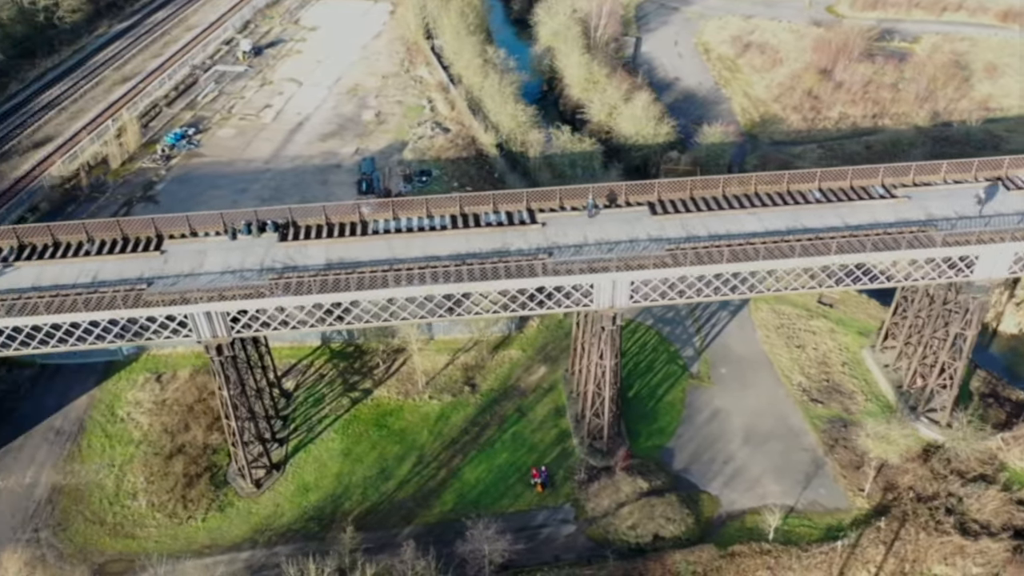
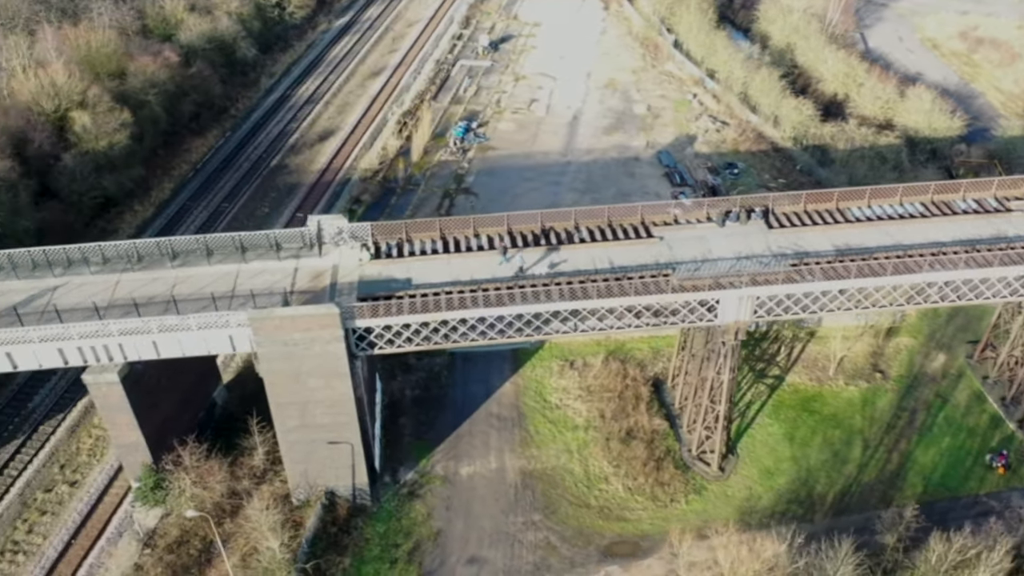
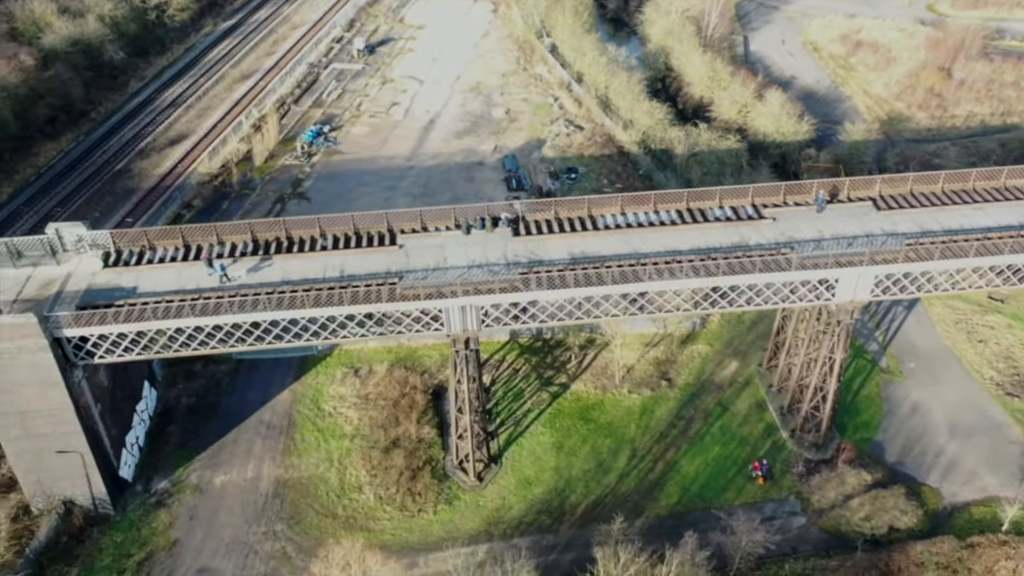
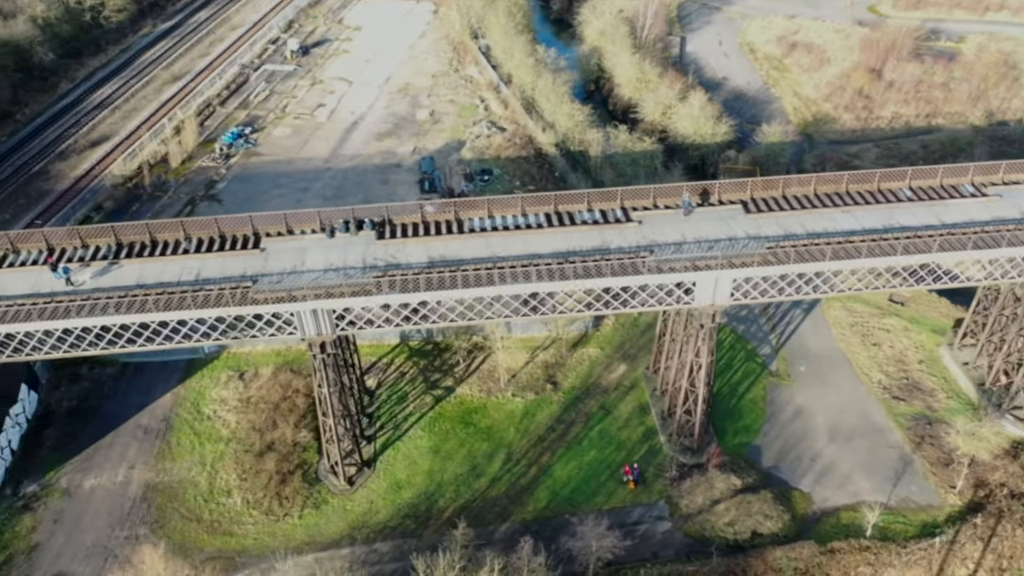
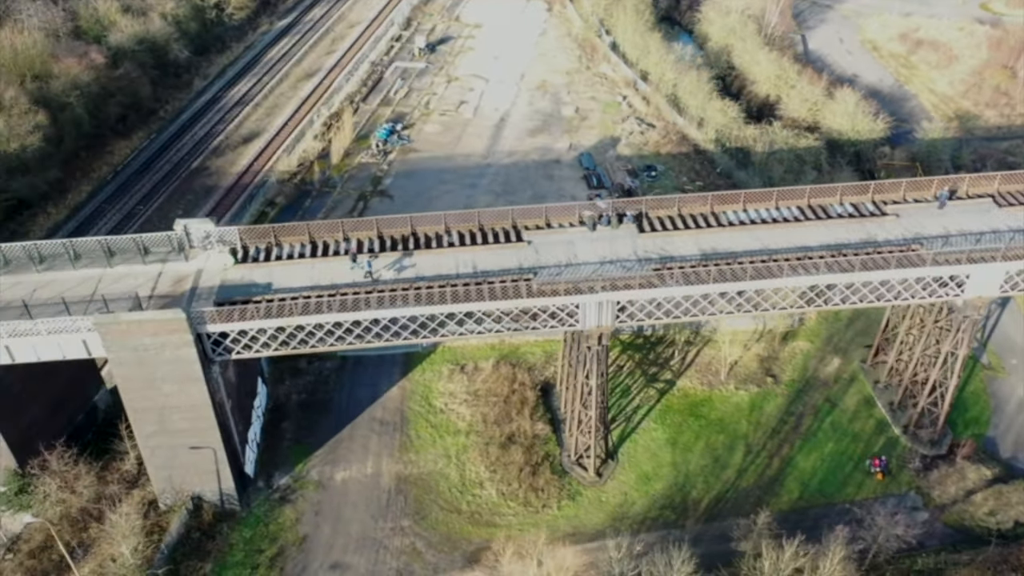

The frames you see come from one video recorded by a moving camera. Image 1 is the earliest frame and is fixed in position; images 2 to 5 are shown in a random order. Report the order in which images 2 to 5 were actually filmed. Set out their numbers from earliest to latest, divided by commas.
4, 3, 5, 2
